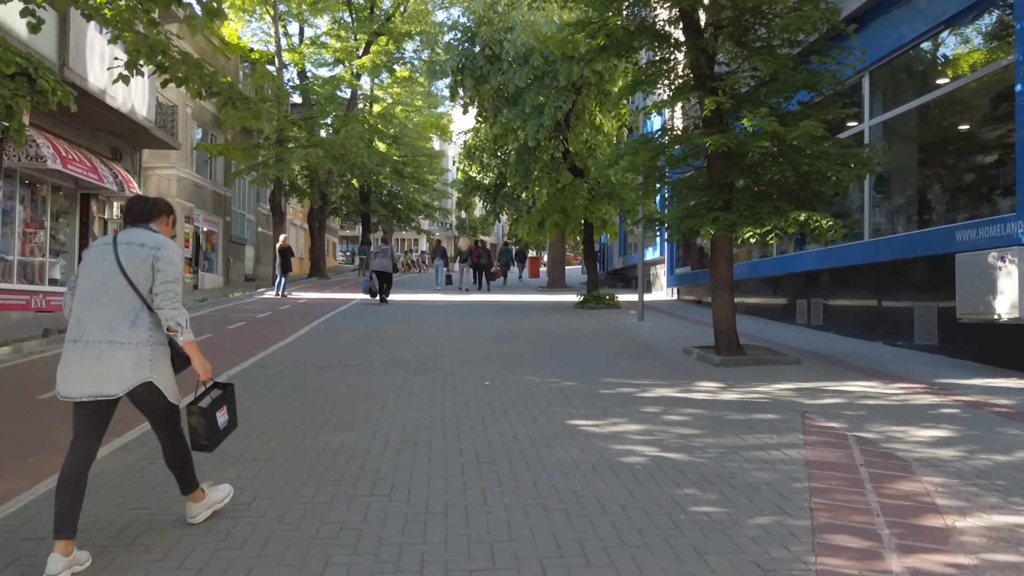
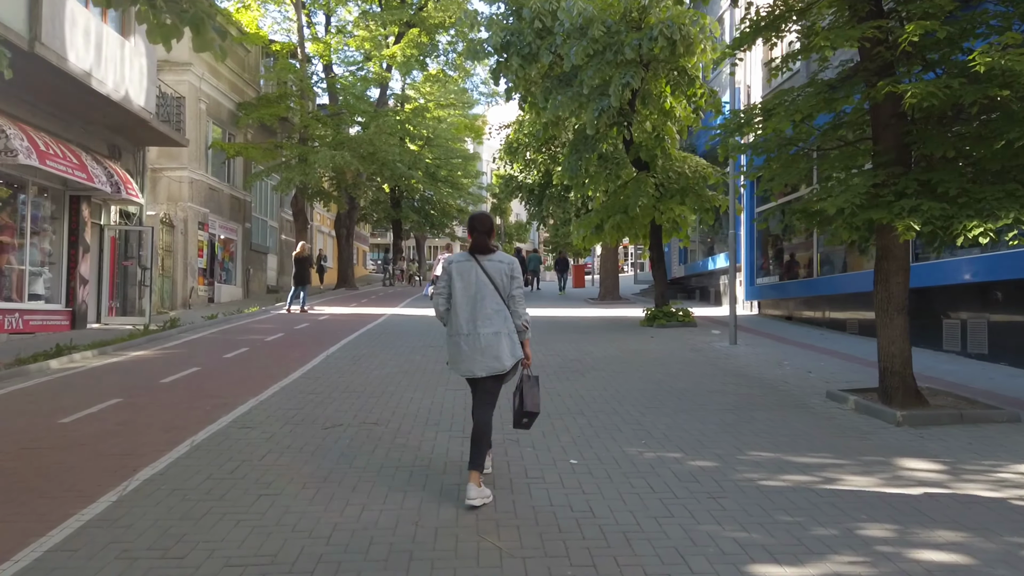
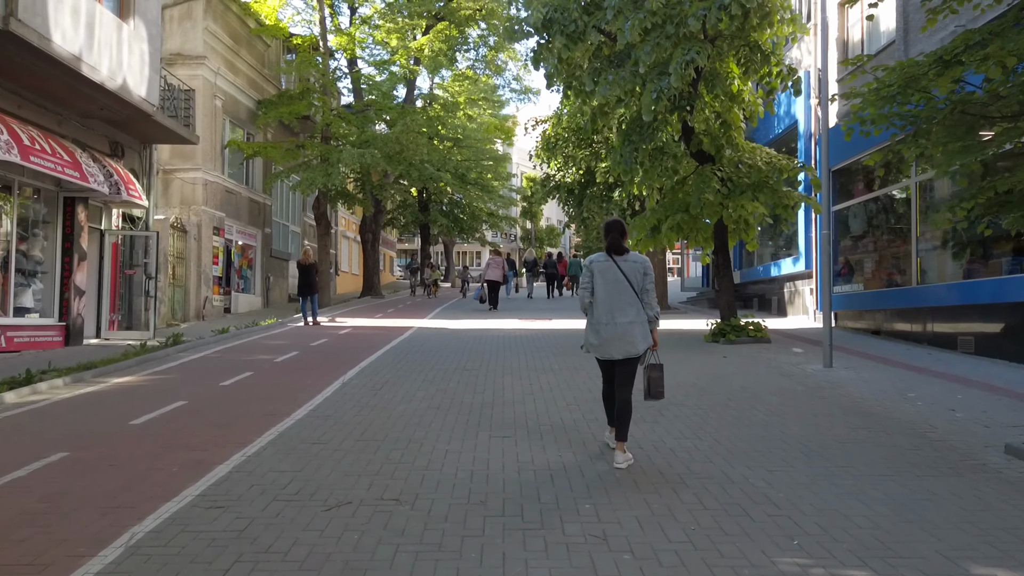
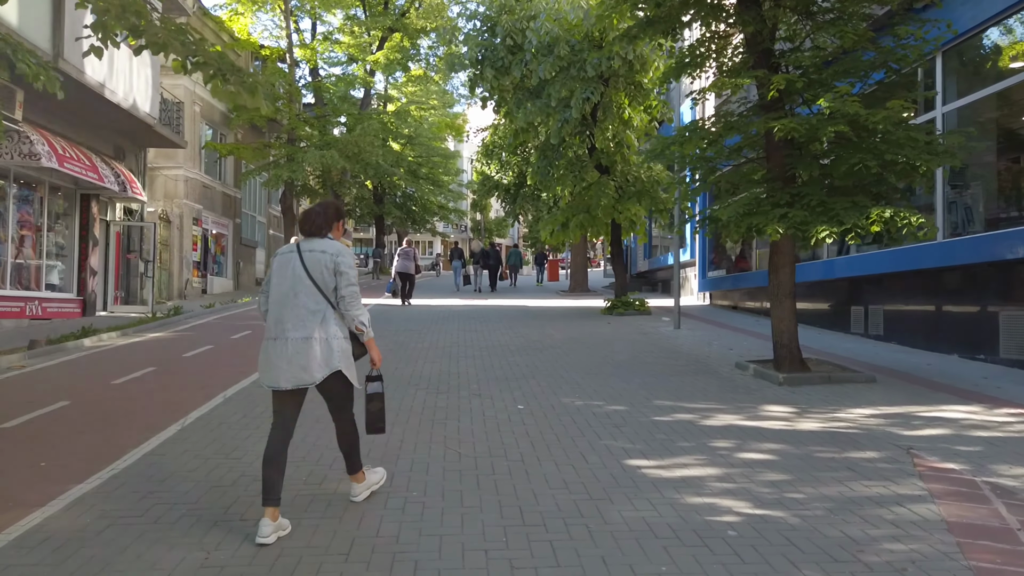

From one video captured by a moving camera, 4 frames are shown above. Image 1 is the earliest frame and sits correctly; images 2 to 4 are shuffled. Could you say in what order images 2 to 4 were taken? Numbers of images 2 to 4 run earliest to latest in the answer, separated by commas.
4, 2, 3
